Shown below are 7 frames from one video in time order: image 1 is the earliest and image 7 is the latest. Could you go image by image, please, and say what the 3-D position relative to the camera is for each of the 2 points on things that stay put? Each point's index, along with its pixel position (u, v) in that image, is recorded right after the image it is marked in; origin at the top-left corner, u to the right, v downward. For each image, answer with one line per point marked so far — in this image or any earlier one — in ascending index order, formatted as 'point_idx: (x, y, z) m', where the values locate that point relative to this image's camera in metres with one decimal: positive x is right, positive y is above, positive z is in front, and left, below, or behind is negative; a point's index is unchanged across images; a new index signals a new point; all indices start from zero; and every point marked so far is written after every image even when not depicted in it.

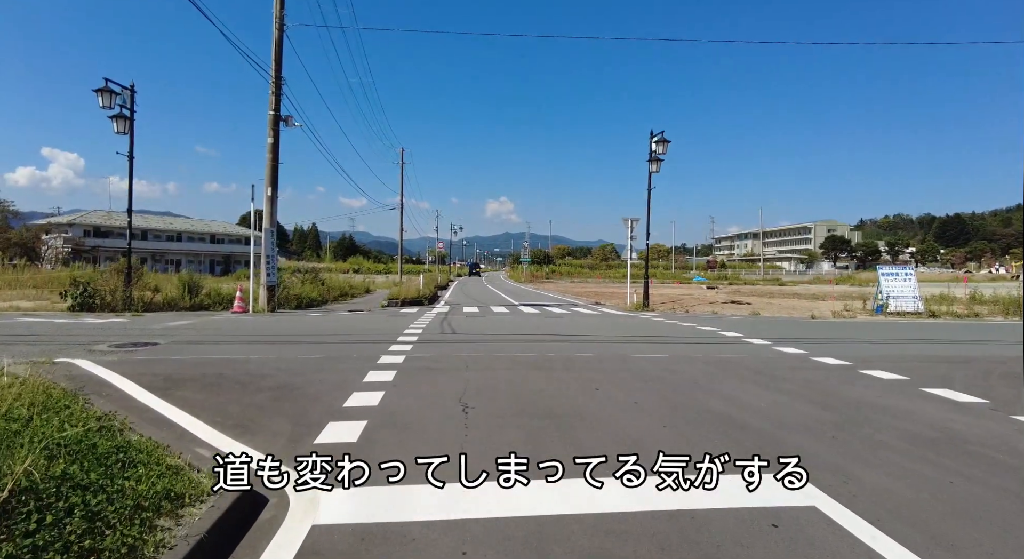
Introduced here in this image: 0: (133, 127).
0: (-11.8, +4.7, +18.1) m
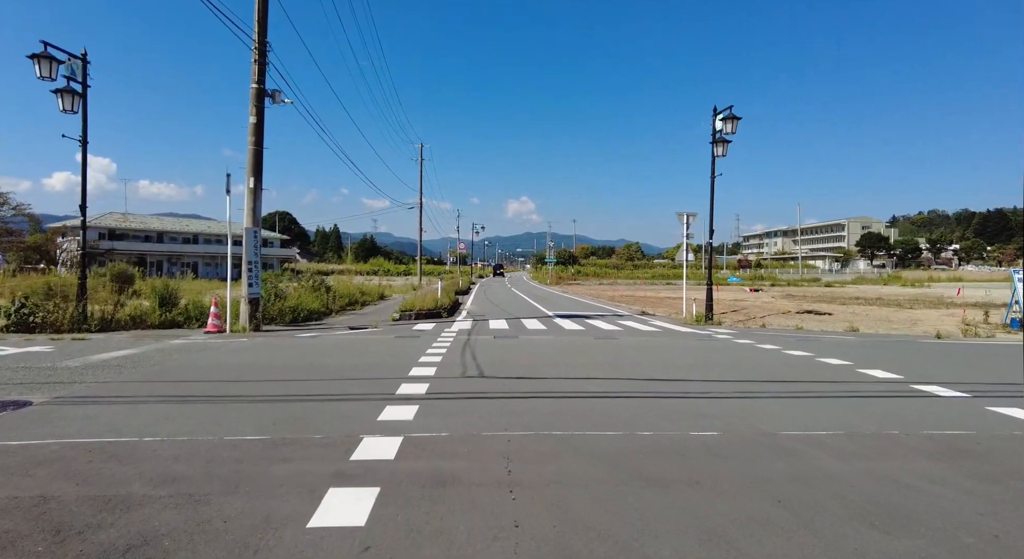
0: (-10.9, +4.4, +14.7) m
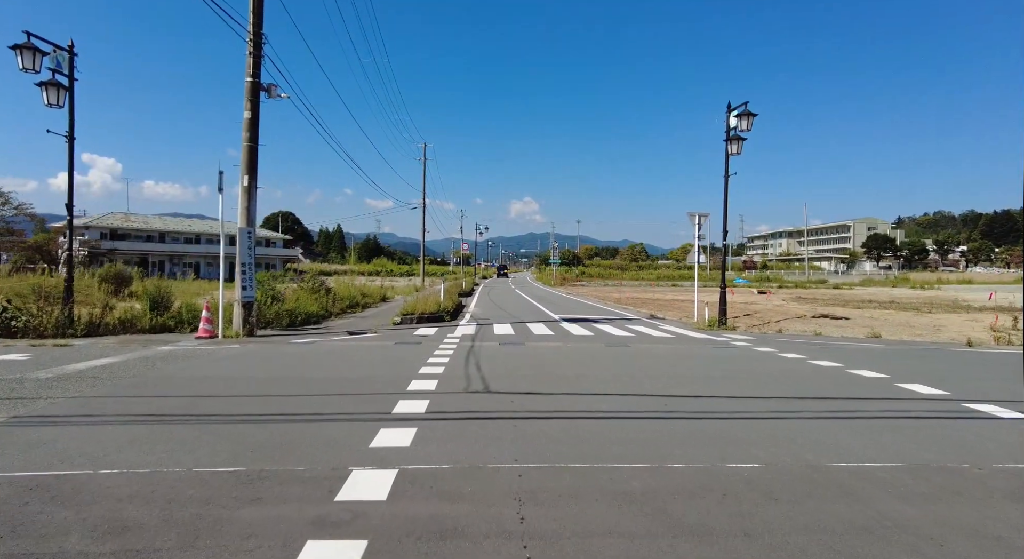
0: (-10.7, +4.4, +14.0) m
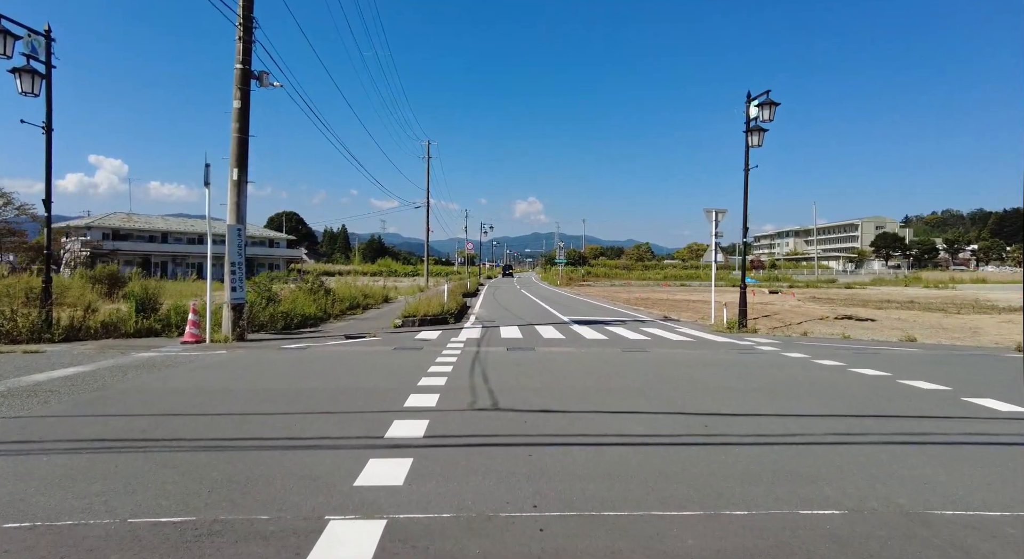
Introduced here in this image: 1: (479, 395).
0: (-10.5, +4.3, +13.1) m
1: (-0.4, -1.5, +7.3) m
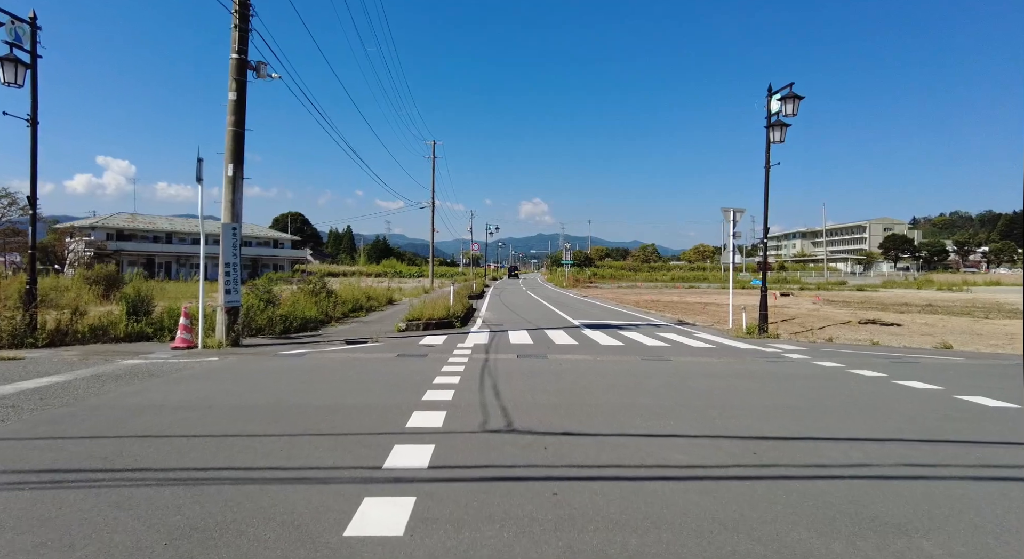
0: (-10.3, +4.3, +12.4) m
1: (-0.2, -1.5, +6.5) m
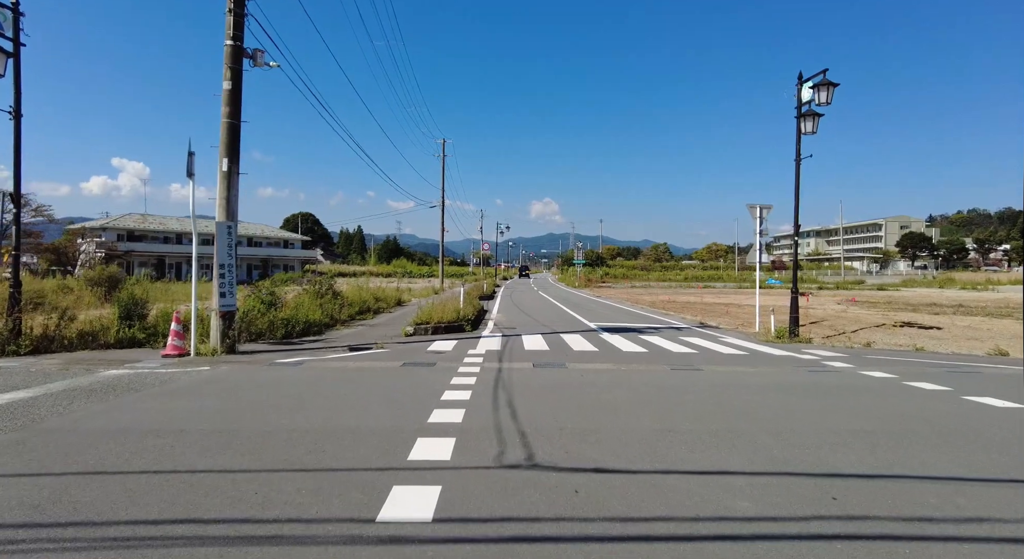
0: (-10.0, +4.3, +11.6) m
1: (0.0, -1.6, +5.6) m
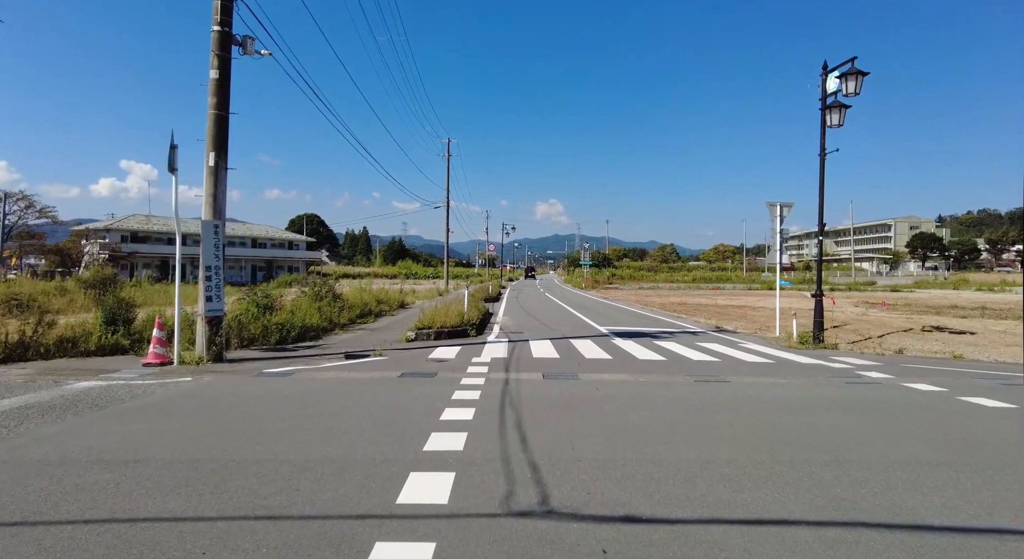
0: (-9.9, +4.2, +10.8) m
1: (0.0, -1.6, +4.7) m
